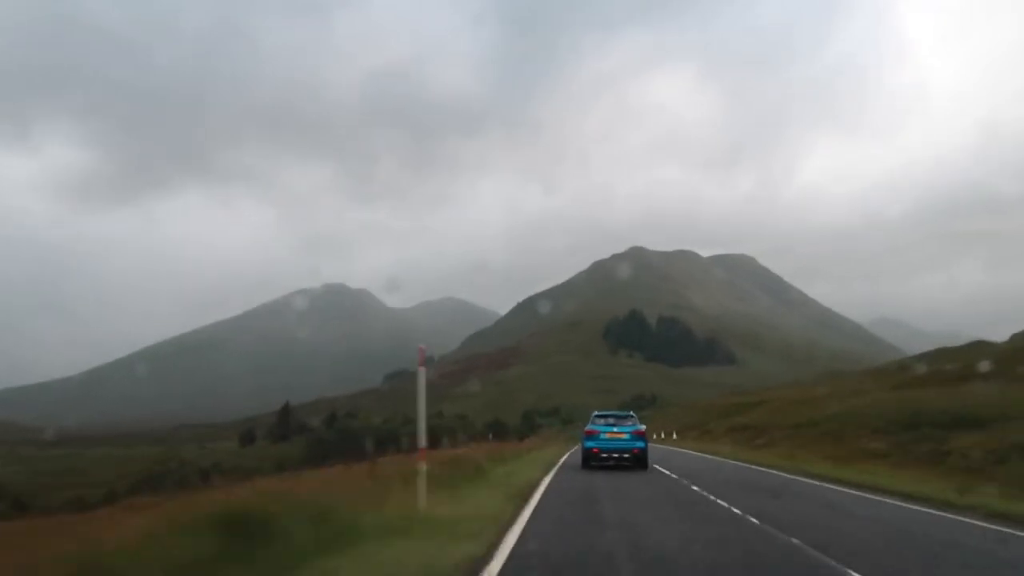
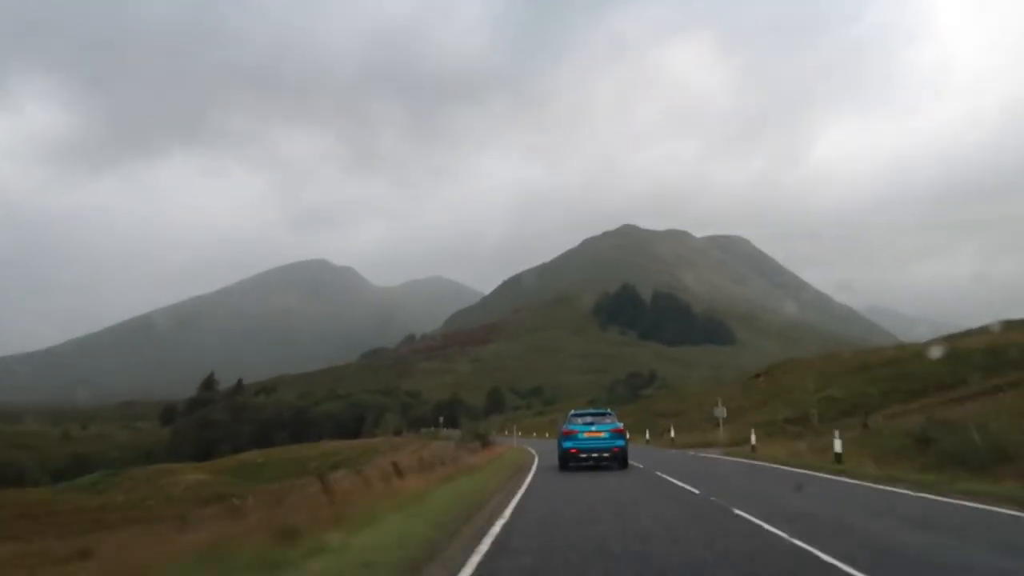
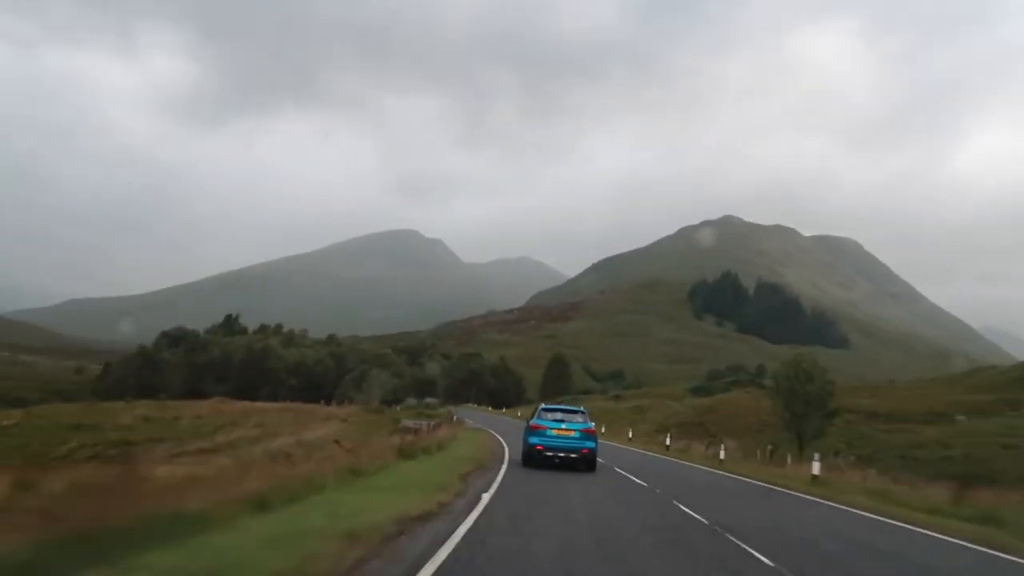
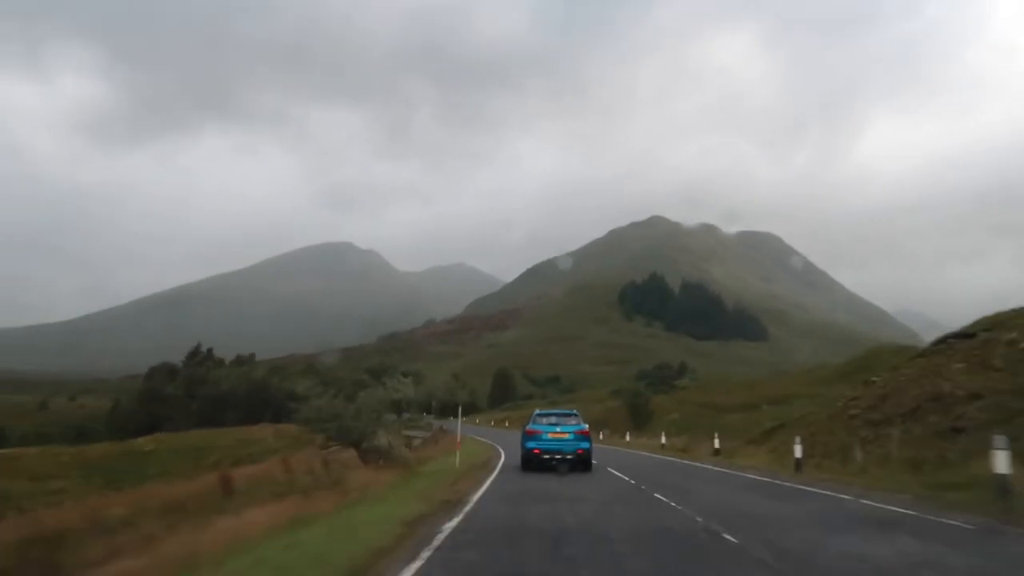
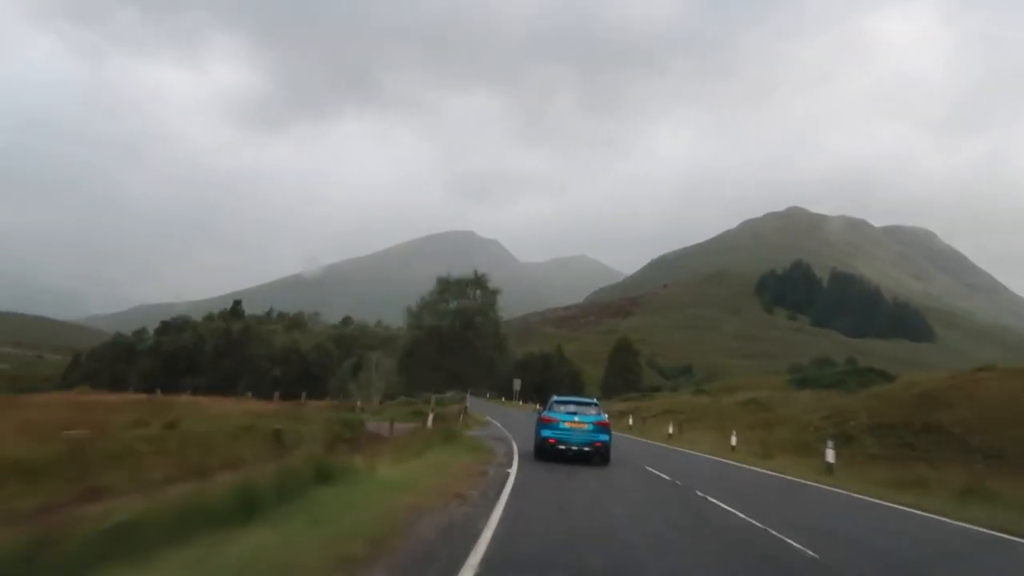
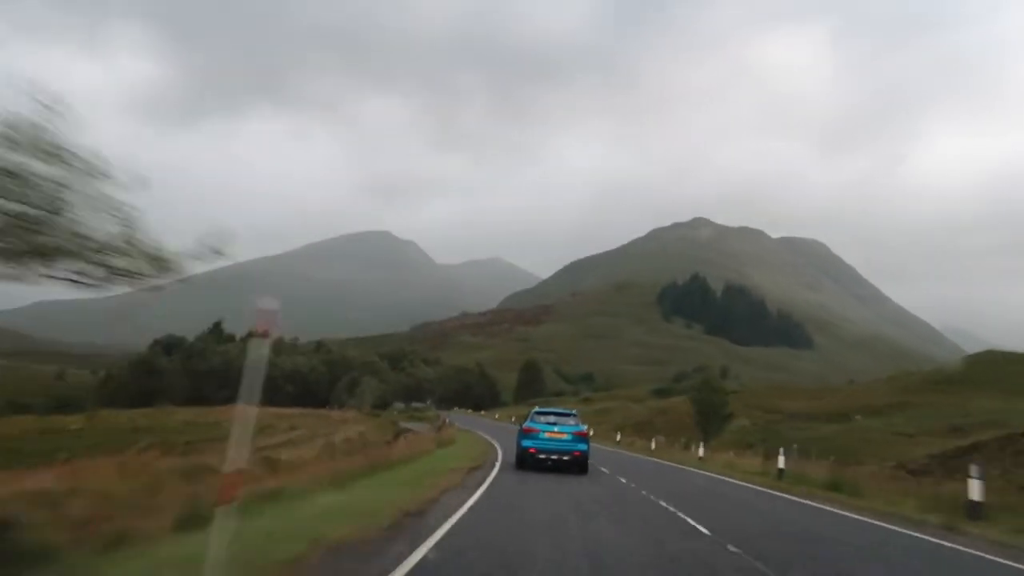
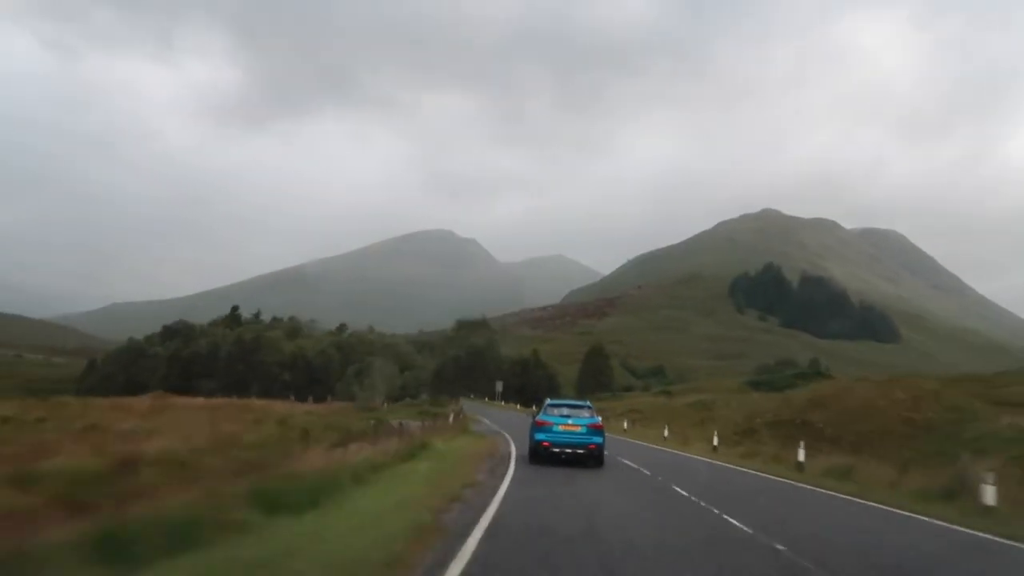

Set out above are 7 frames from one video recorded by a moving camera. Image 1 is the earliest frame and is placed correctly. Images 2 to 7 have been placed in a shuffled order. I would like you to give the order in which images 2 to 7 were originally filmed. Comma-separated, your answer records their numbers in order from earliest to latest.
2, 4, 6, 3, 7, 5
